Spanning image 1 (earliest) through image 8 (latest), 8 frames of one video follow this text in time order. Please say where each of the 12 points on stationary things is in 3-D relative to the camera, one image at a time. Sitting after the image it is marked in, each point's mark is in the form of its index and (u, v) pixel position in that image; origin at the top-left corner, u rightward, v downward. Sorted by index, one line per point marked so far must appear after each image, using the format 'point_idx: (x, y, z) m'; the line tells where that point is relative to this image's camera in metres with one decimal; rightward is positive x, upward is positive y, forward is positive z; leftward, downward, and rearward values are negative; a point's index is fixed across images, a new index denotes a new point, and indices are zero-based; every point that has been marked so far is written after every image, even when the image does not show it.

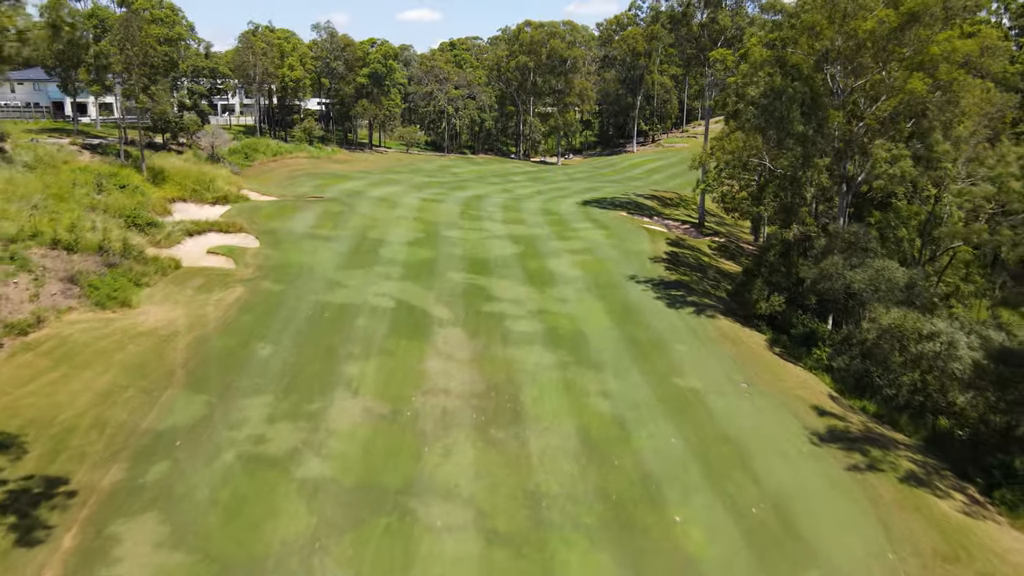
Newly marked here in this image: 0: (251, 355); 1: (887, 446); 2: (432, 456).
0: (-6.8, -1.7, +19.3) m
1: (+8.6, -3.7, +16.9) m
2: (-1.7, -3.5, +15.5) m
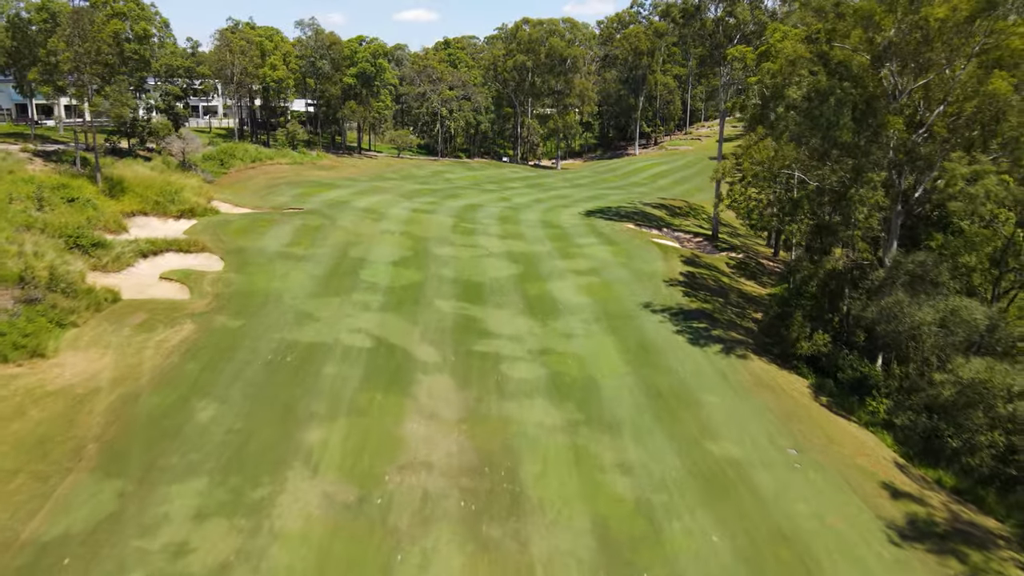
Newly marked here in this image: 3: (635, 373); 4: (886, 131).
0: (-6.8, -2.8, +15.6) m
1: (+8.6, -4.7, +13.4) m
2: (-1.7, -4.5, +11.9) m
3: (+3.3, -2.3, +19.8) m
4: (+9.7, +4.0, +19.1) m
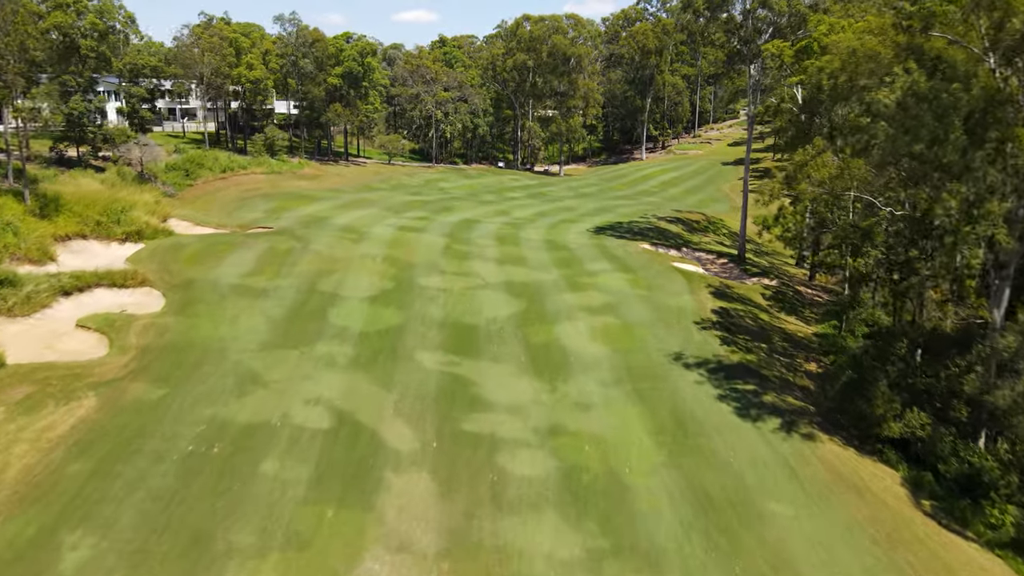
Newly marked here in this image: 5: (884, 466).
0: (-6.8, -4.1, +10.9) m
1: (+8.6, -6.0, +8.6) m
2: (-1.7, -5.9, +7.2) m
3: (+3.3, -3.6, +15.0) m
4: (+9.7, +2.7, +14.4) m
5: (+7.8, -3.7, +15.5) m
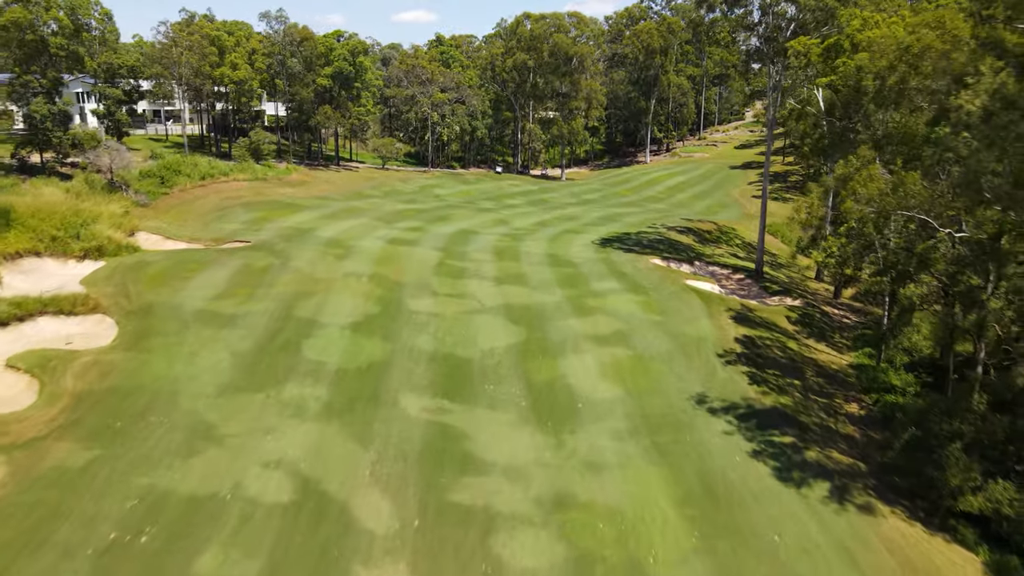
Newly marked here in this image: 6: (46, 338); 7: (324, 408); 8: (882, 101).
0: (-6.9, -4.9, +8.2) m
1: (+8.5, -6.8, +5.9) m
2: (-1.7, -6.6, +4.5) m
3: (+3.3, -4.4, +12.3) m
4: (+9.6, +1.9, +11.7) m
5: (+7.8, -4.5, +12.8) m
6: (-12.3, -1.3, +19.5) m
7: (-4.3, -2.7, +16.7) m
8: (+9.8, +5.0, +19.7) m
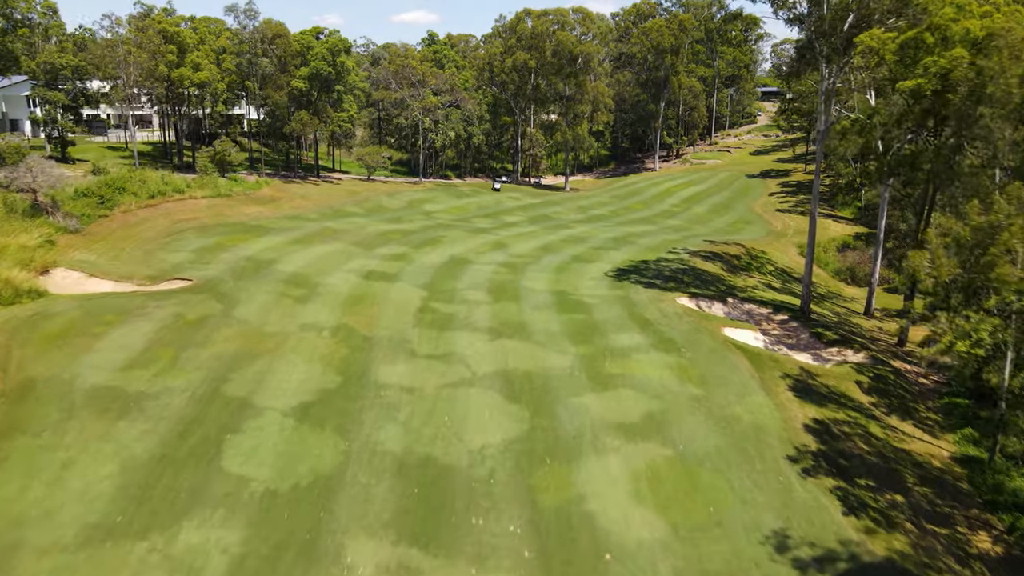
0: (-6.9, -6.5, +2.8) m
1: (+8.5, -8.4, +0.5) m
2: (-1.8, -8.2, -0.9) m
3: (+3.2, -6.0, +6.9) m
4: (+9.6, +0.3, +6.3) m
5: (+7.7, -6.1, +7.4) m
6: (-12.3, -2.9, +14.1) m
7: (-4.3, -4.3, +11.3) m
8: (+9.8, +3.4, +14.3) m
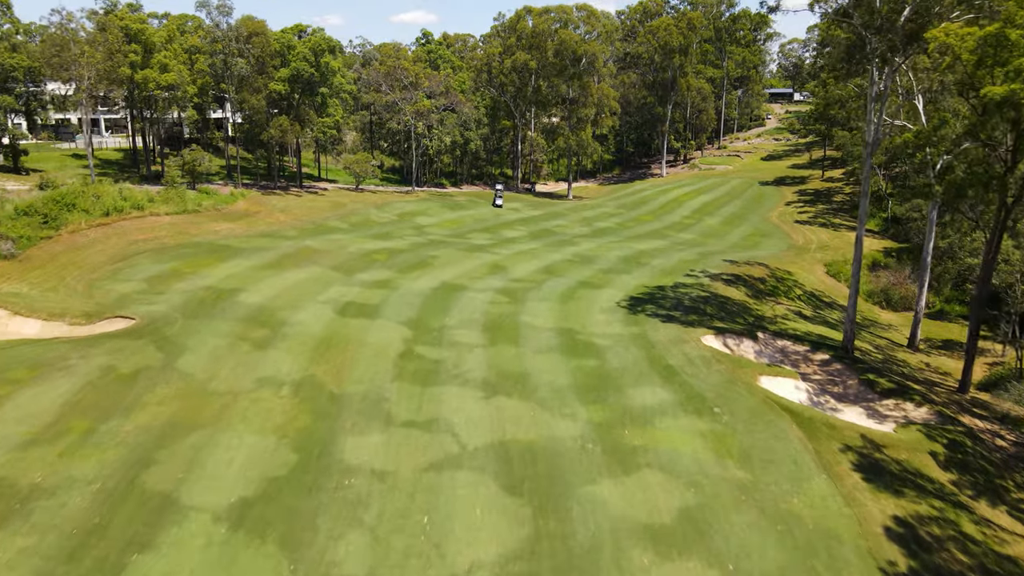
0: (-7.0, -7.6, -0.9) m
1: (+8.4, -9.5, -3.2) m
2: (-1.8, -9.4, -4.6) m
3: (+3.2, -7.2, +3.2) m
4: (+9.5, -0.8, +2.6) m
5: (+7.7, -7.3, +3.7) m
6: (-12.4, -4.1, +10.4) m
7: (-4.3, -5.5, +7.6) m
8: (+9.7, +2.2, +10.6) m
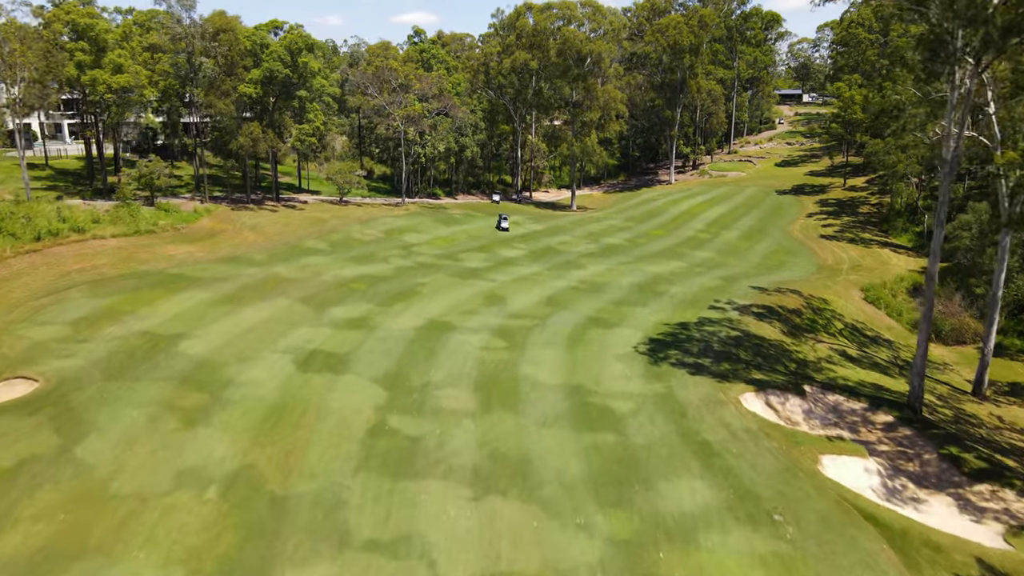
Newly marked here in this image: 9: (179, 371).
0: (-7.0, -8.9, -5.1) m
1: (+8.4, -10.8, -7.4) m
2: (-1.9, -10.6, -8.8) m
3: (+3.1, -8.4, -1.0) m
4: (+9.5, -2.1, -1.6) m
5: (+7.6, -8.5, -0.5) m
6: (-12.4, -5.3, +6.2) m
7: (-4.4, -6.7, +3.4) m
8: (+9.7, +1.0, +6.4) m
9: (-8.2, -2.0, +18.4) m
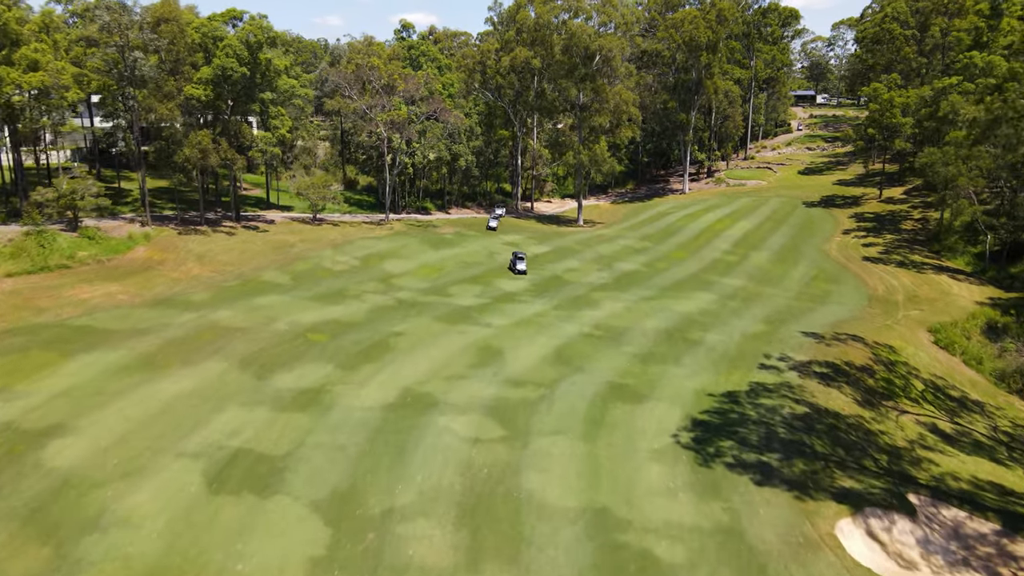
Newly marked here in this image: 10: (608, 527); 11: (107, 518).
0: (-7.0, -10.4, -10.8) m
1: (+8.4, -12.3, -13.1) m
2: (-1.9, -12.2, -14.5) m
3: (+3.1, -10.0, -6.7) m
4: (+9.5, -3.6, -7.3) m
5: (+7.6, -10.1, -6.2) m
6: (-12.5, -6.9, +0.5) m
7: (-4.4, -8.3, -2.3) m
8: (+9.6, -0.6, +0.7) m
9: (-8.2, -3.6, +12.7) m
10: (+1.7, -4.2, +13.2) m
11: (-6.7, -3.8, +12.4) m
